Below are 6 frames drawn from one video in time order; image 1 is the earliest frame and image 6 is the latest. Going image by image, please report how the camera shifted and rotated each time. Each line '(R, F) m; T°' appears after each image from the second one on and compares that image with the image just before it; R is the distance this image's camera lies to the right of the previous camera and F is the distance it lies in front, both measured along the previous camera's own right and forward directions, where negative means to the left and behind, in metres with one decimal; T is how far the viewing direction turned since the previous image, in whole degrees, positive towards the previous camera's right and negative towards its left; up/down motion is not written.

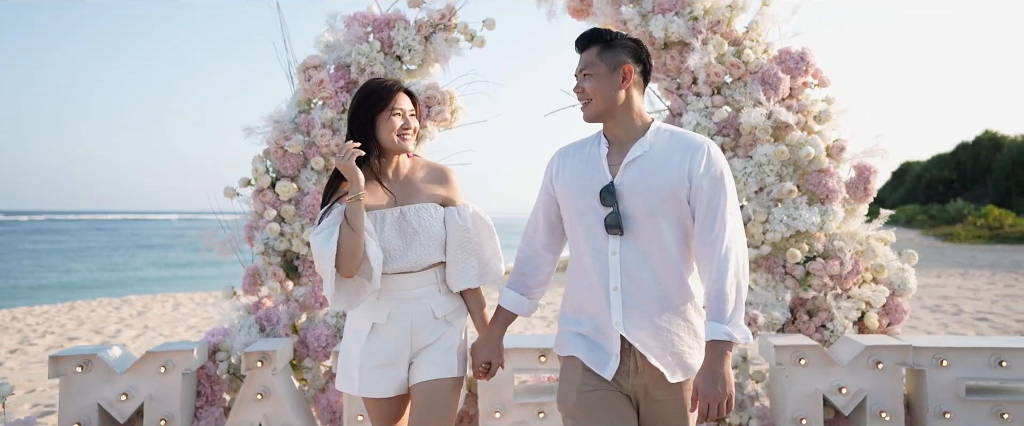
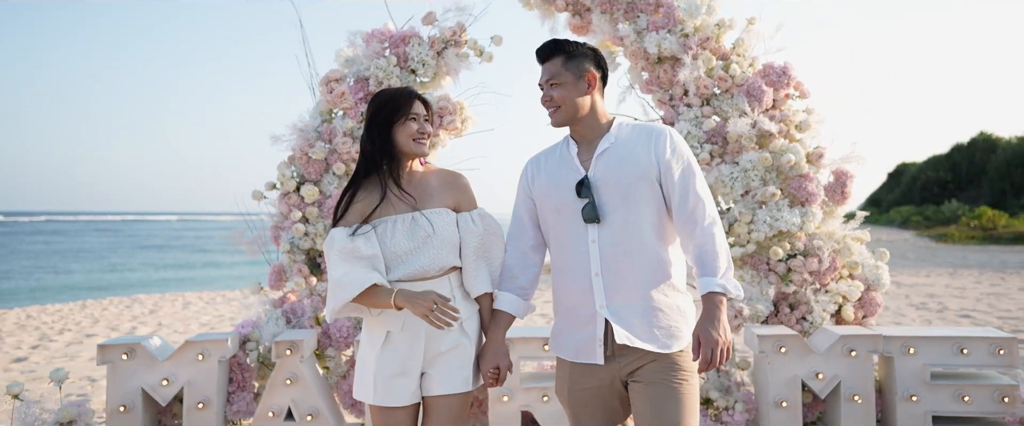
(0.0, -0.3) m; 0°
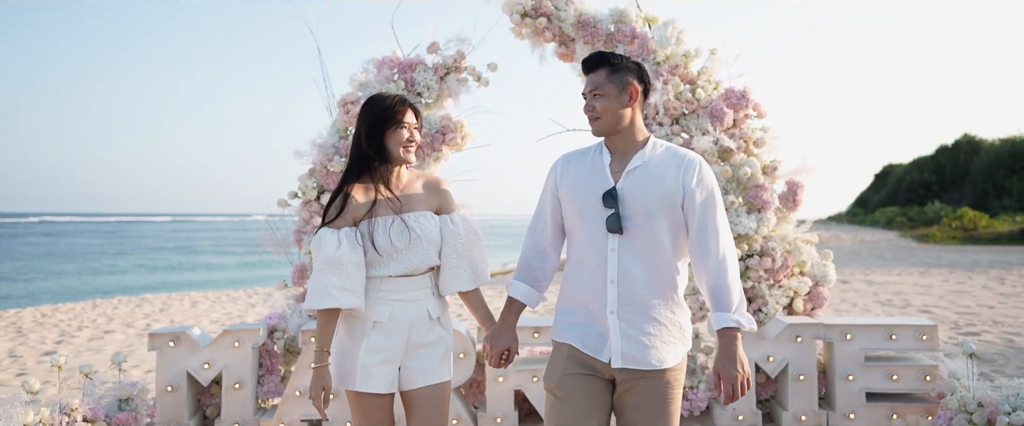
(0.0, -0.6) m; +1°
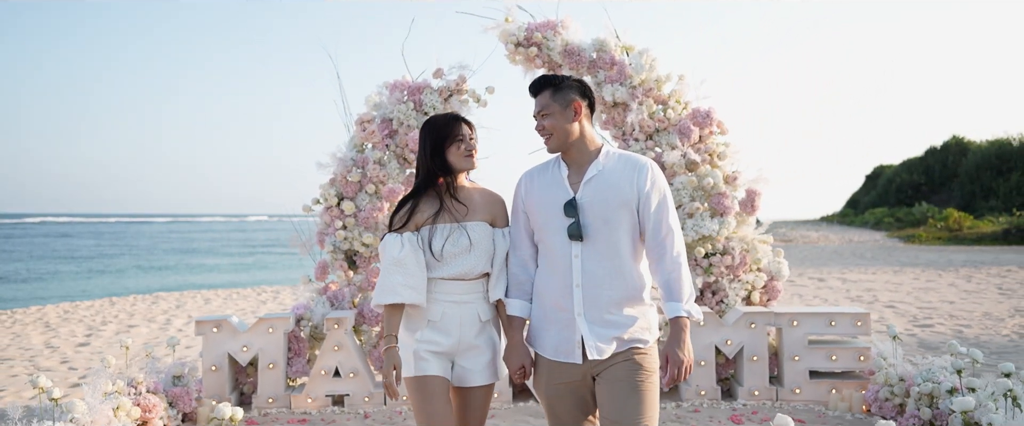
(0.0, -0.7) m; 0°
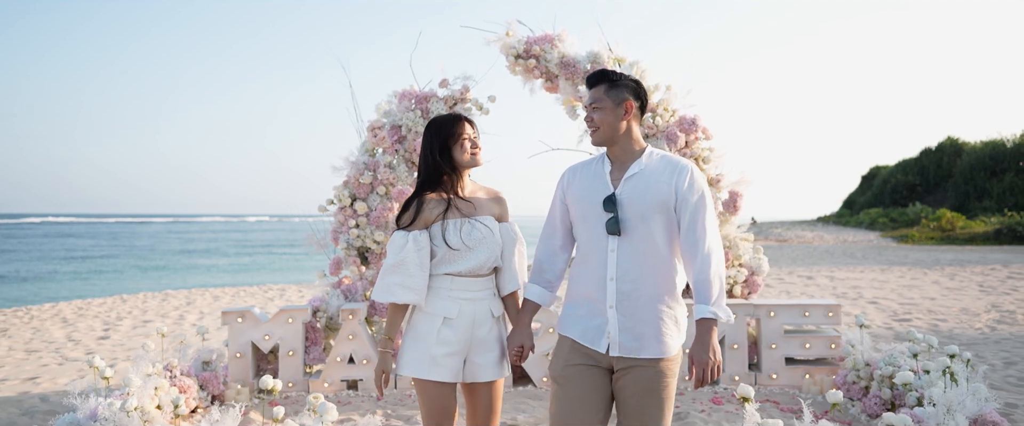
(0.0, -0.4) m; 0°
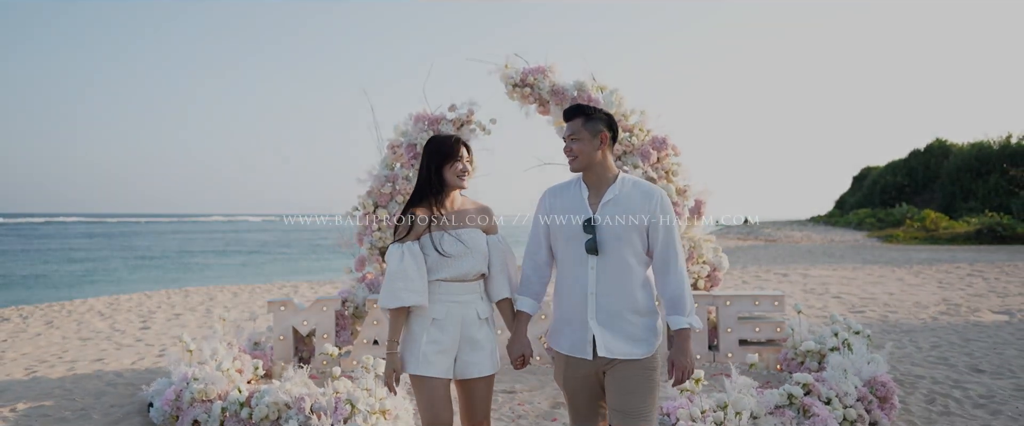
(0.0, -1.1) m; 0°
